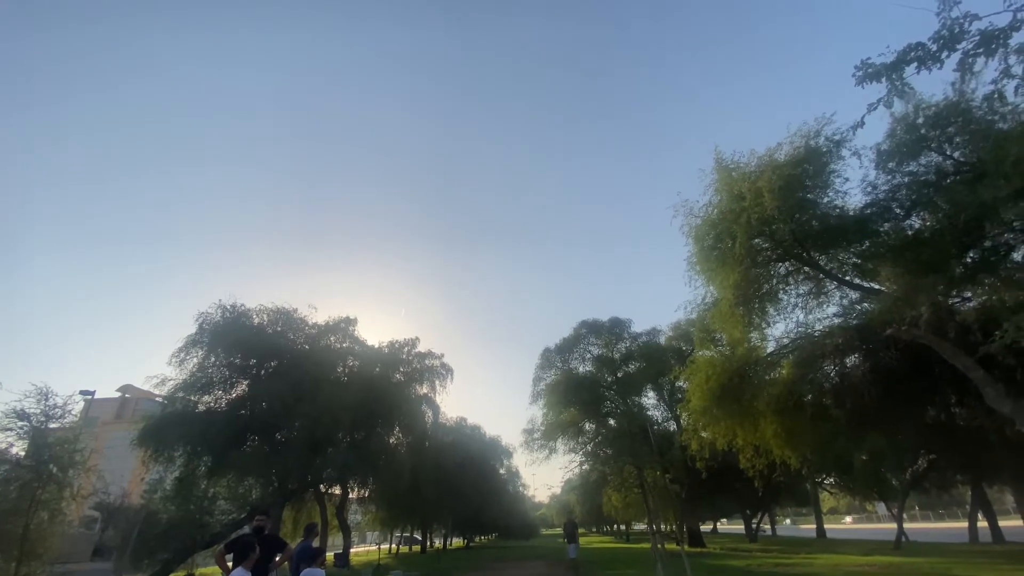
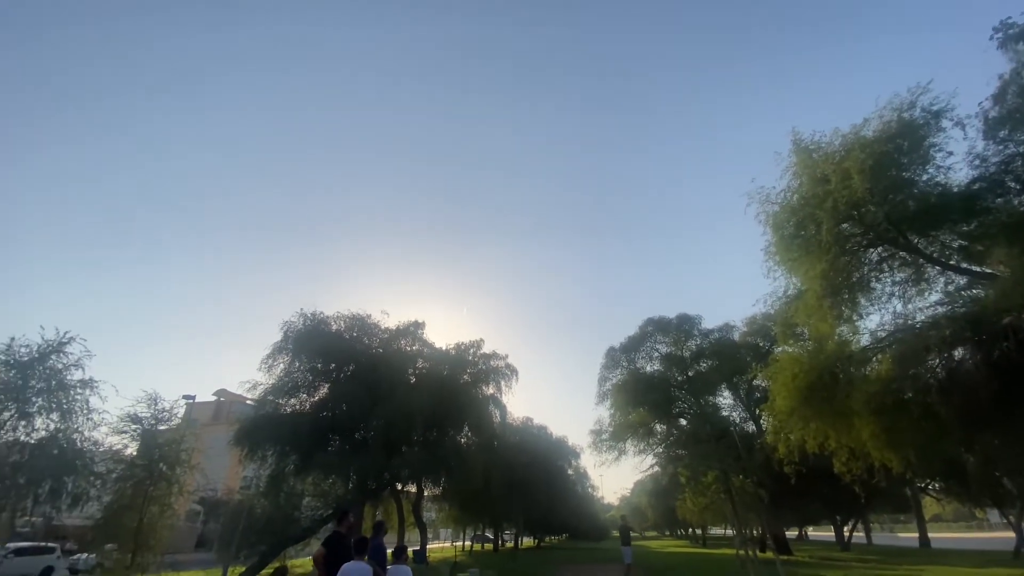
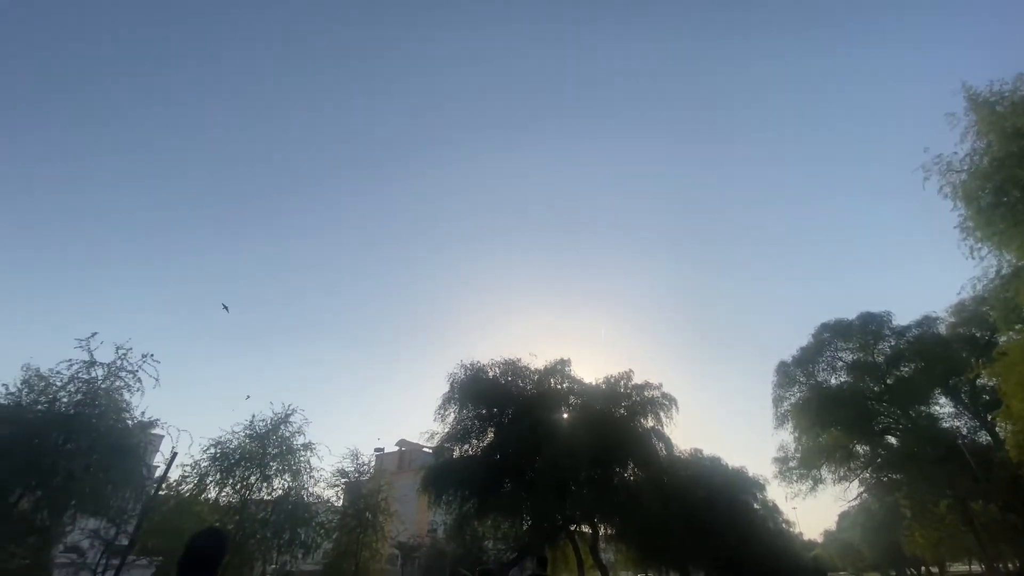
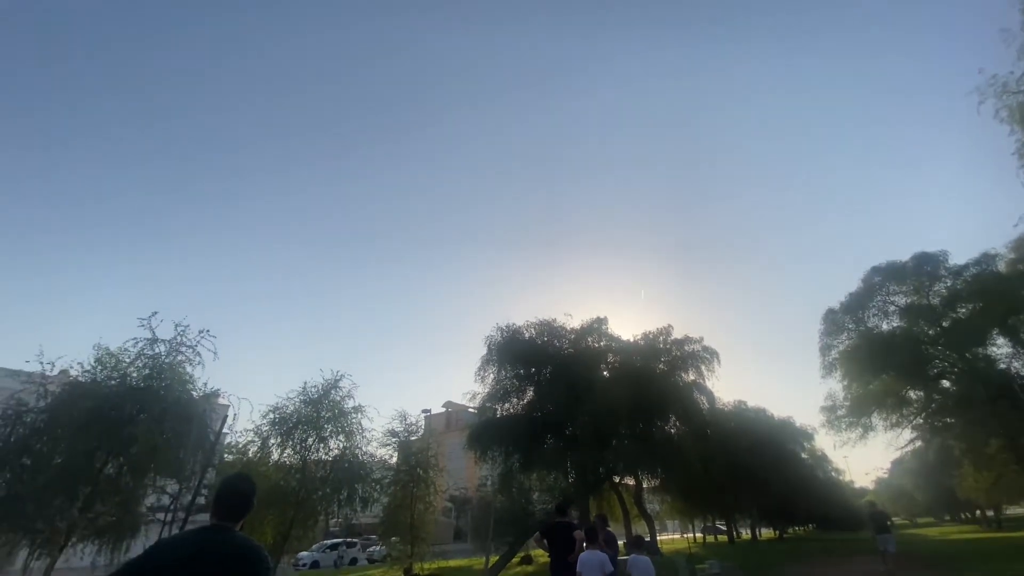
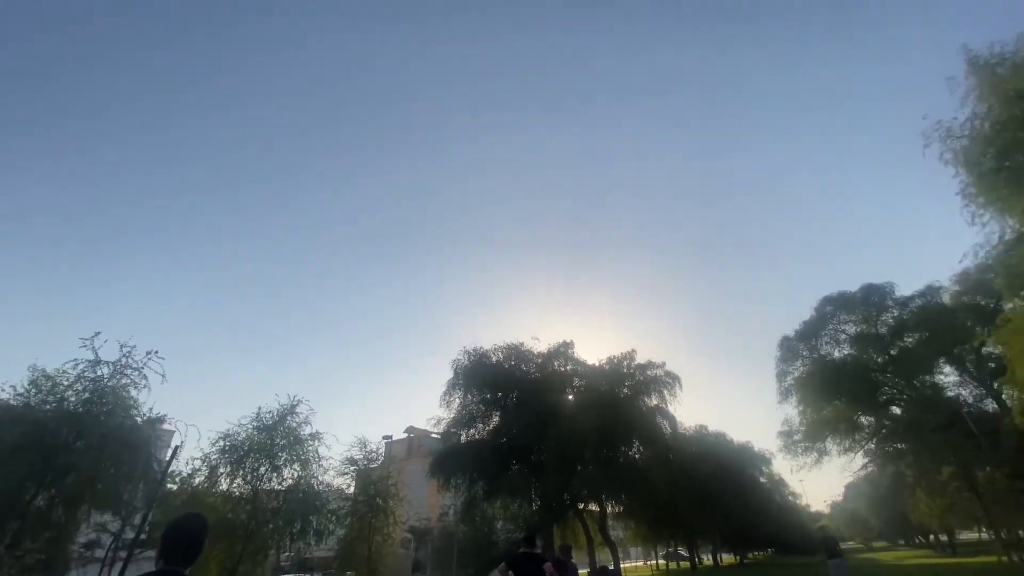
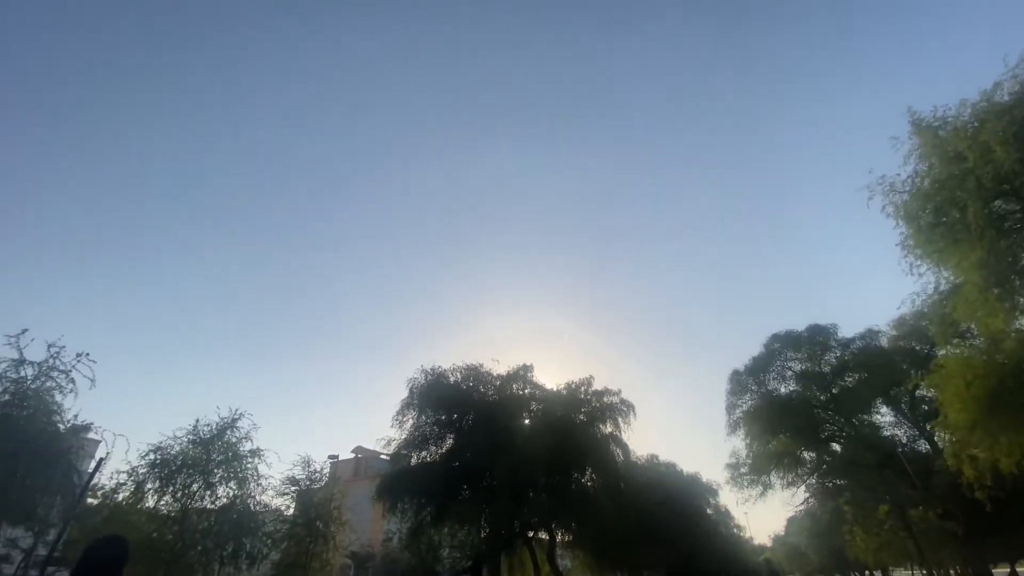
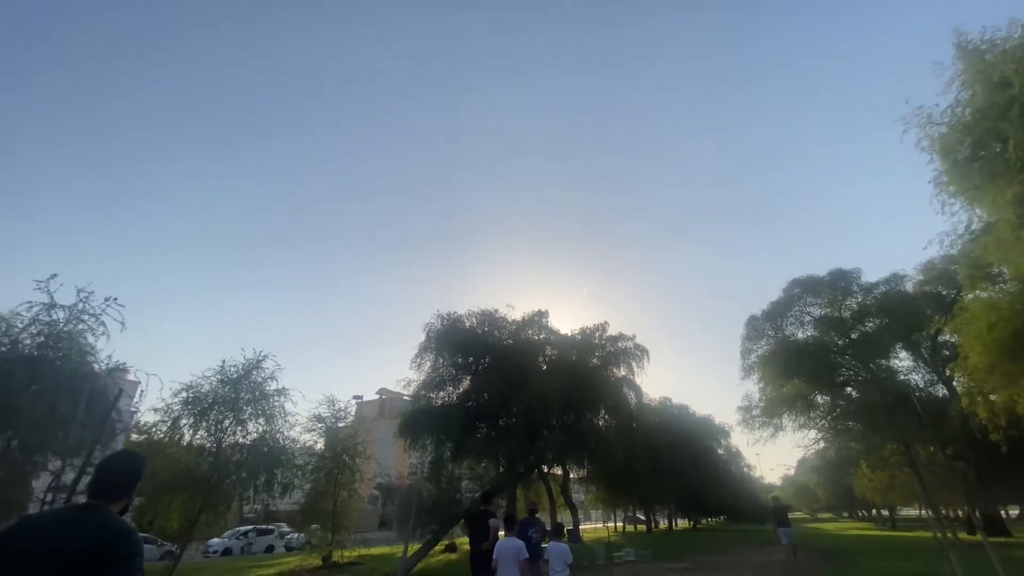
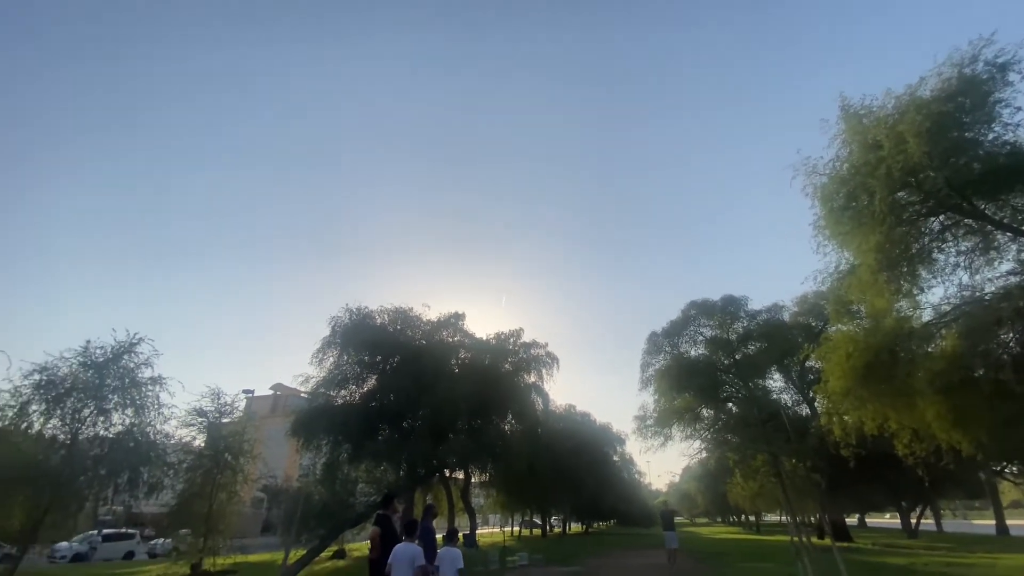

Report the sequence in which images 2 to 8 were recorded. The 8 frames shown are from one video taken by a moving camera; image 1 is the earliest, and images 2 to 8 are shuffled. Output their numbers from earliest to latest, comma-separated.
2, 8, 7, 4, 5, 6, 3
